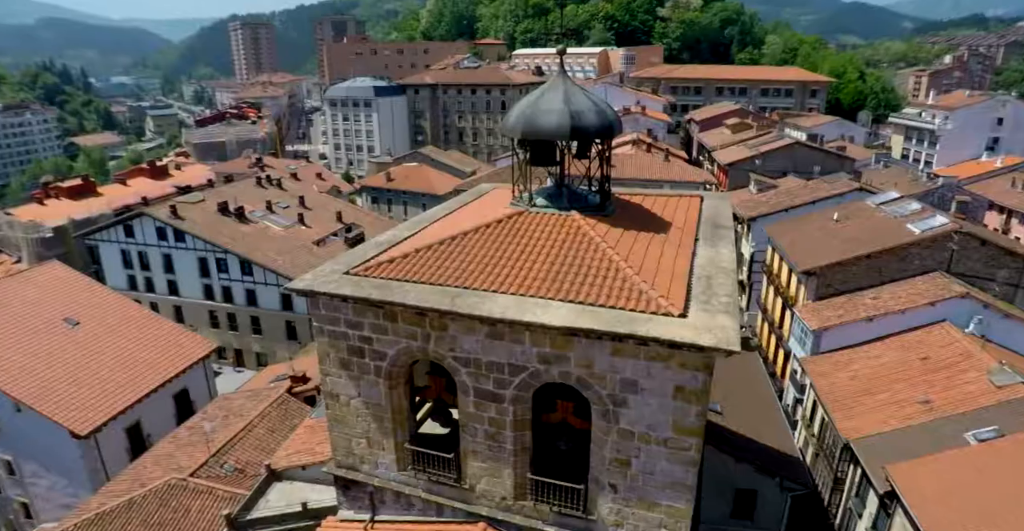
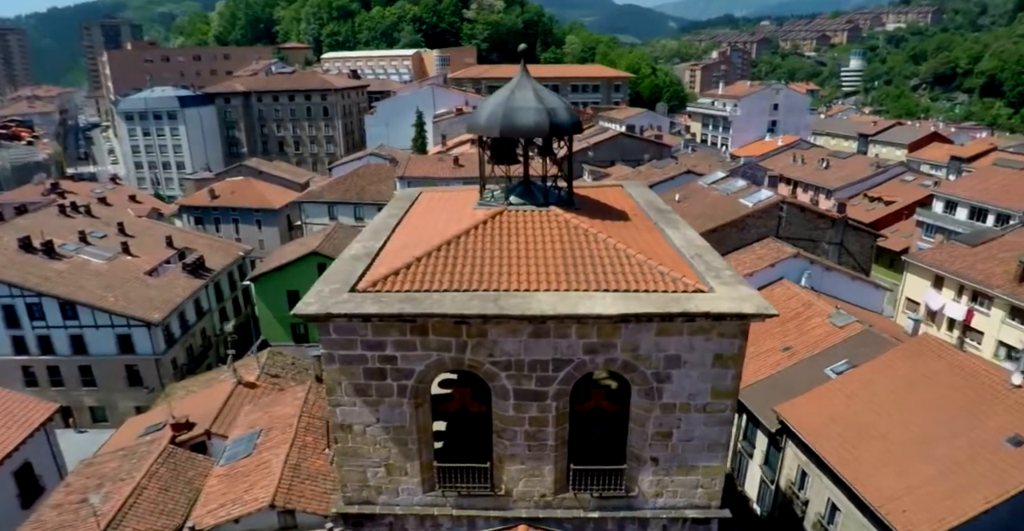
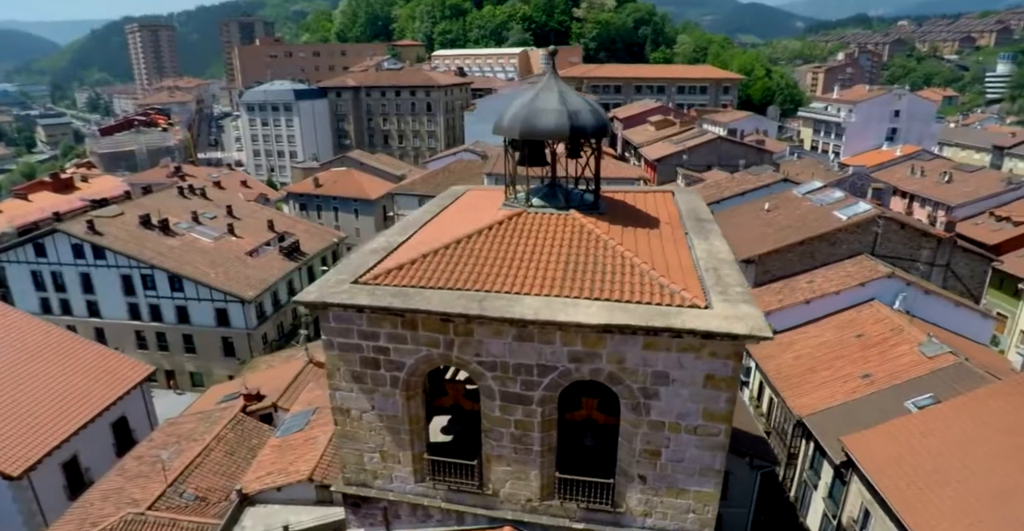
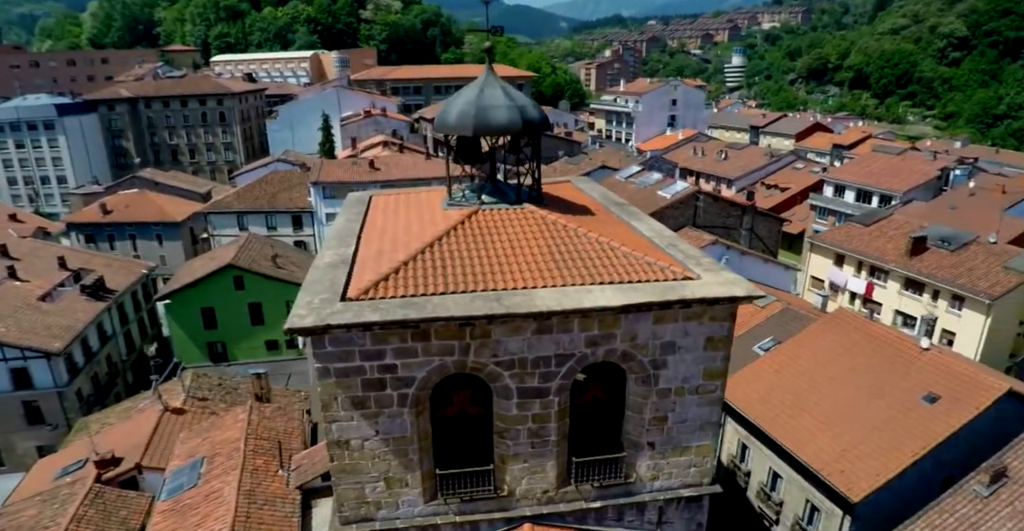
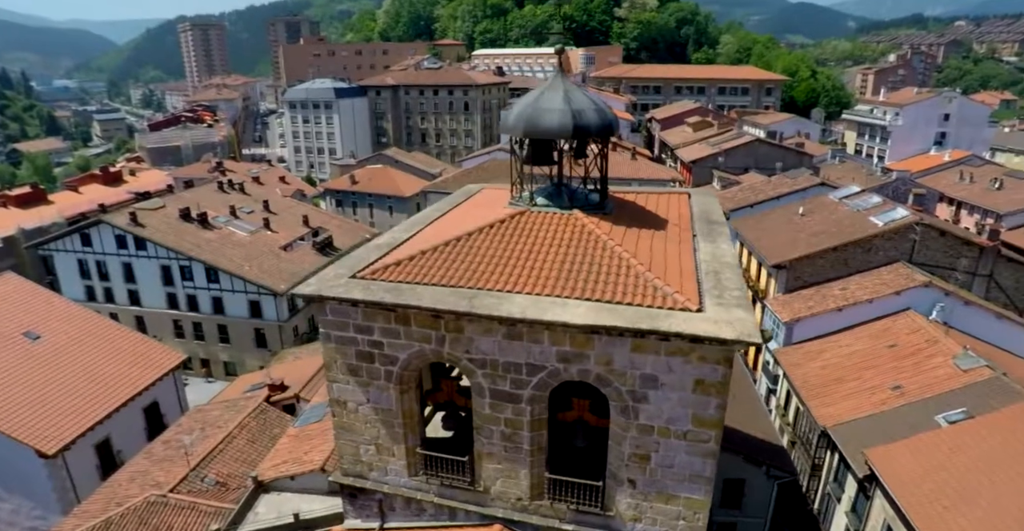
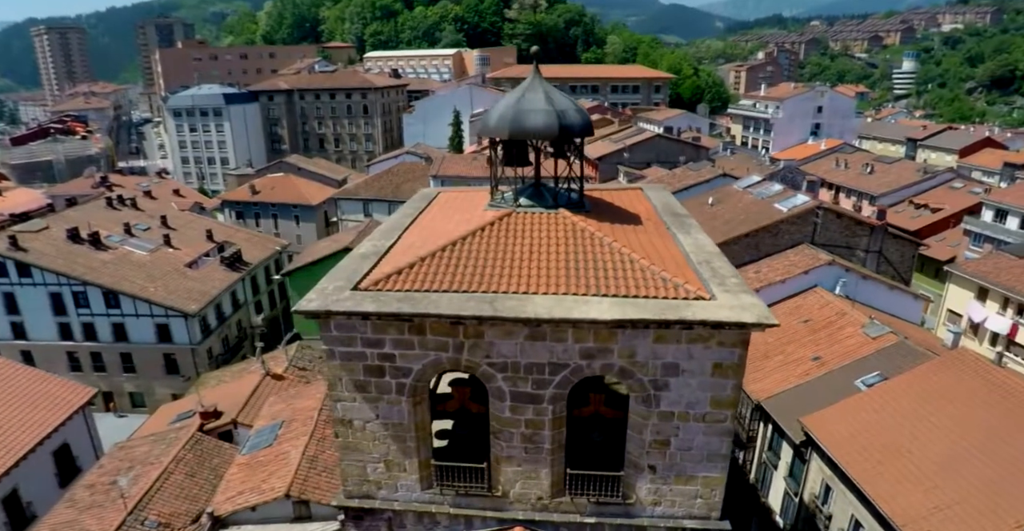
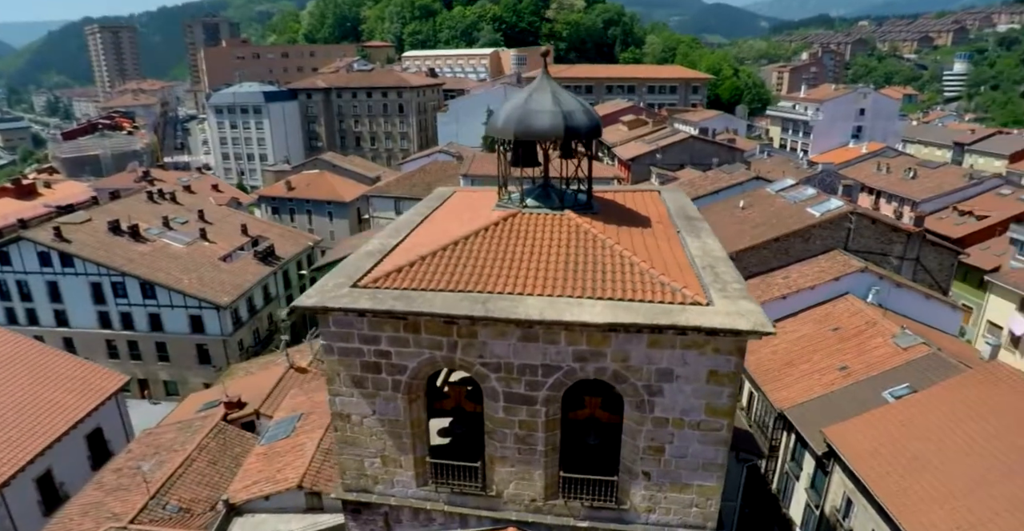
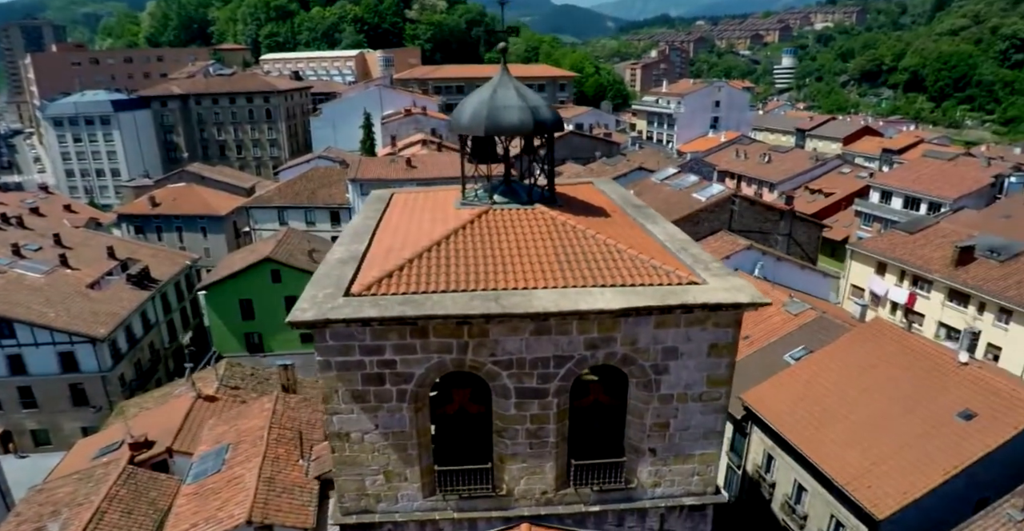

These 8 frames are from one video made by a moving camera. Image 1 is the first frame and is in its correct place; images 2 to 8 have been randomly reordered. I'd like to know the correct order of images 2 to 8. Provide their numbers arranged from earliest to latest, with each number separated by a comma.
5, 3, 7, 6, 2, 8, 4
